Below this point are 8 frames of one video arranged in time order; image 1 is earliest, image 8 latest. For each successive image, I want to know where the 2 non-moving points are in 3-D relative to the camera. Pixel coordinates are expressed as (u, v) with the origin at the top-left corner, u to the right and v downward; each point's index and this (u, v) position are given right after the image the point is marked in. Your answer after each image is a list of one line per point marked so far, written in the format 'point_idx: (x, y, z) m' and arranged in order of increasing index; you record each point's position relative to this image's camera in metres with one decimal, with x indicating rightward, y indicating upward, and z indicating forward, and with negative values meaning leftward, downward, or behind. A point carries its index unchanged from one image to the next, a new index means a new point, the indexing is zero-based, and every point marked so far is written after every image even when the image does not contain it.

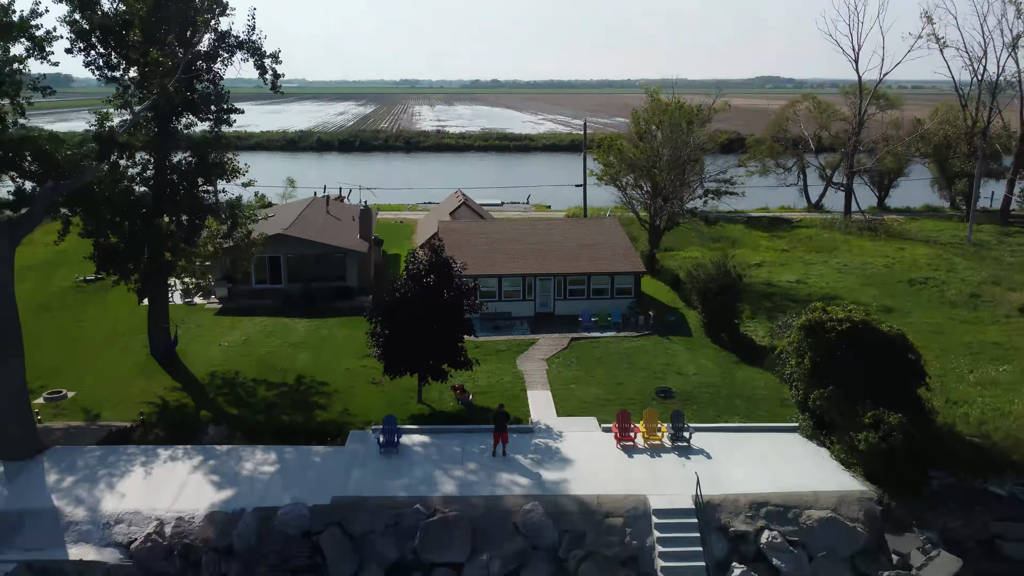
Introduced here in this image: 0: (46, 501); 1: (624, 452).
0: (-8.3, -3.8, +14.6) m
1: (+2.2, -3.3, +16.3) m
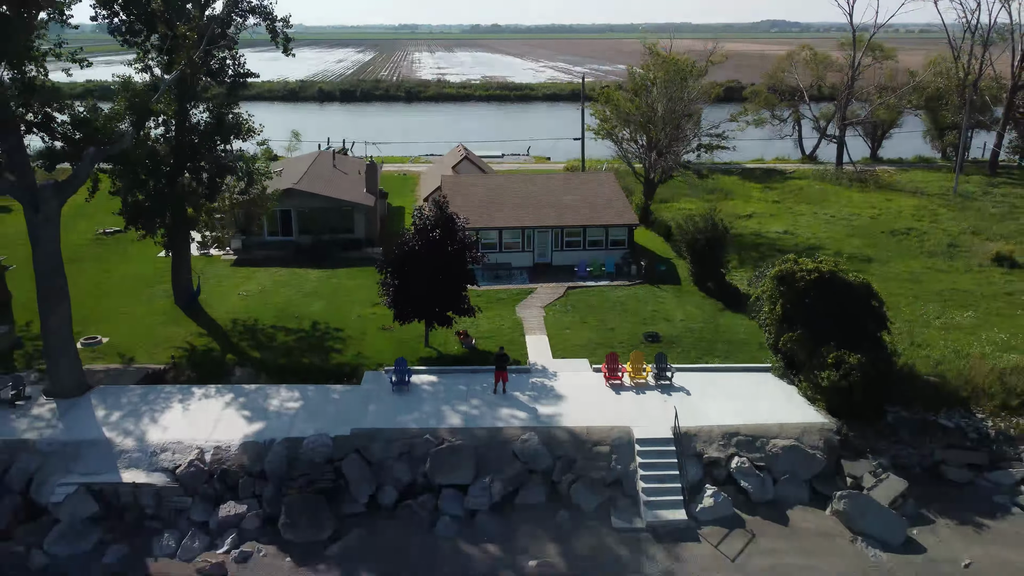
0: (-8.3, -2.9, +16.5) m
1: (+2.2, -2.3, +18.1) m
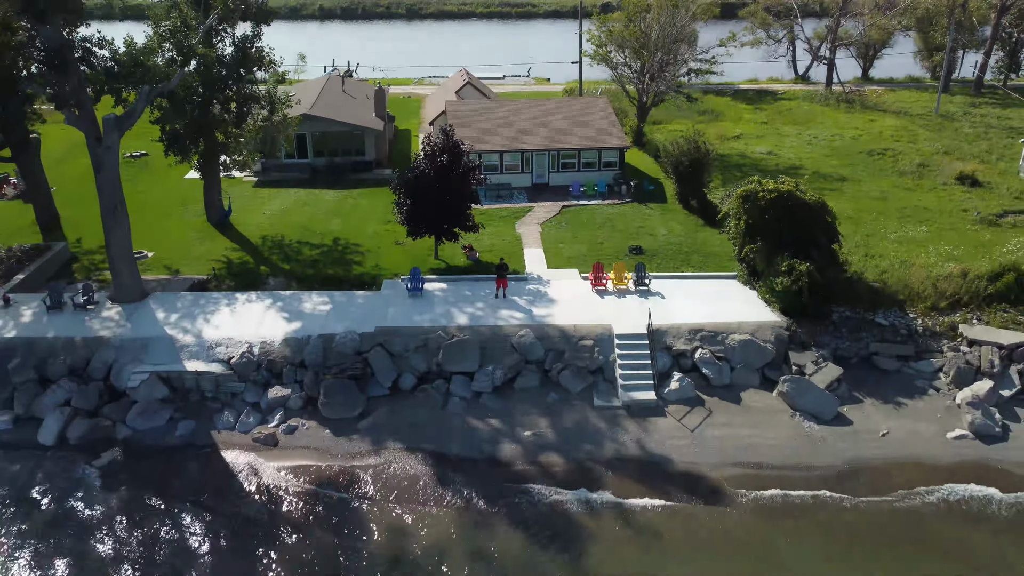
0: (-8.3, -1.0, +19.5) m
1: (+2.2, -0.2, +21.0) m
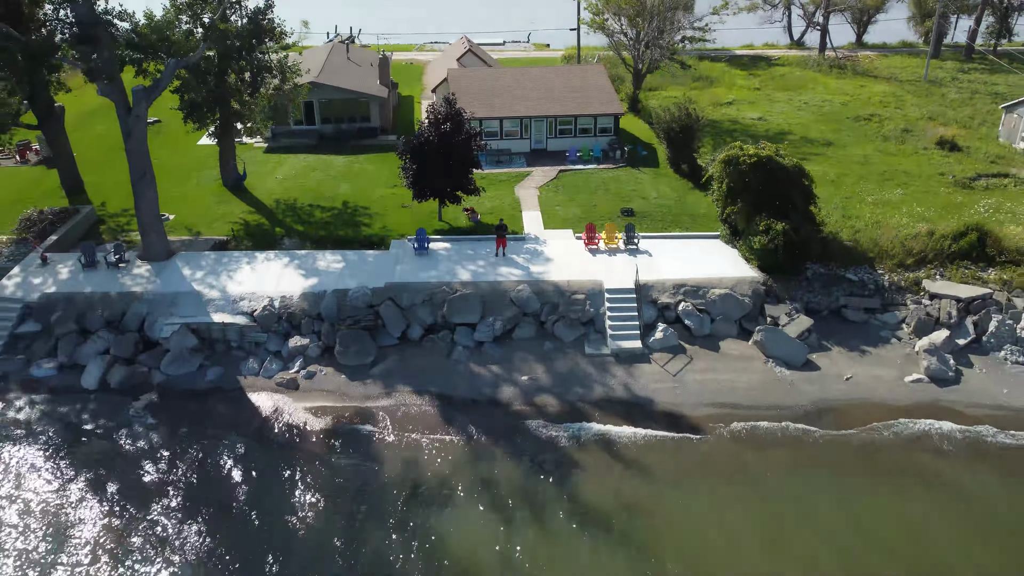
0: (-8.4, 0.0, +21.2) m
1: (+2.2, +0.9, +22.7) m
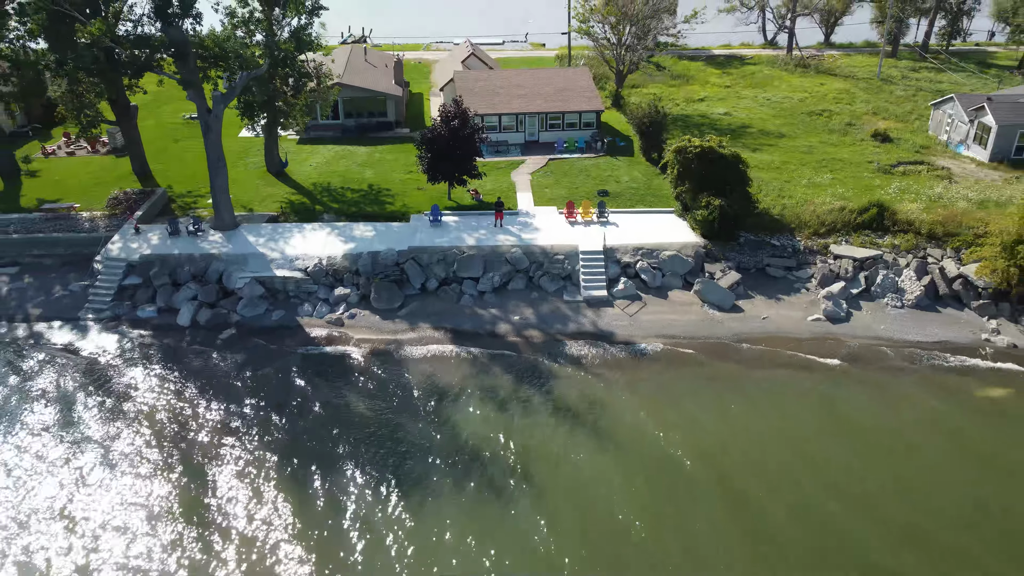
0: (-8.5, +1.3, +27.1) m
1: (+2.0, +2.2, +28.5) m
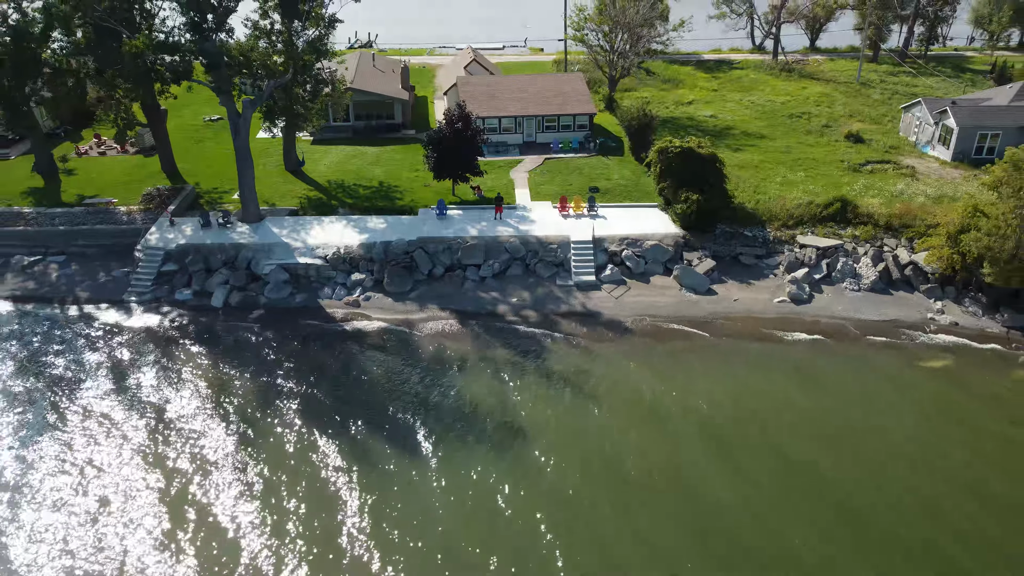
0: (-8.6, +1.8, +30.1) m
1: (+2.0, +2.7, +31.5) m
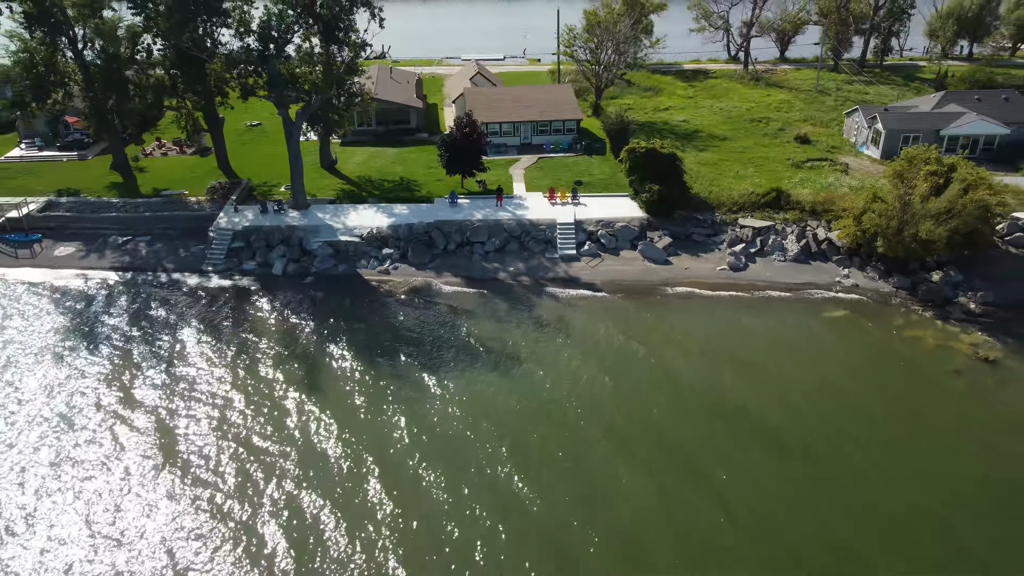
0: (-8.7, +3.0, +37.7) m
1: (+1.9, +4.0, +39.0) m
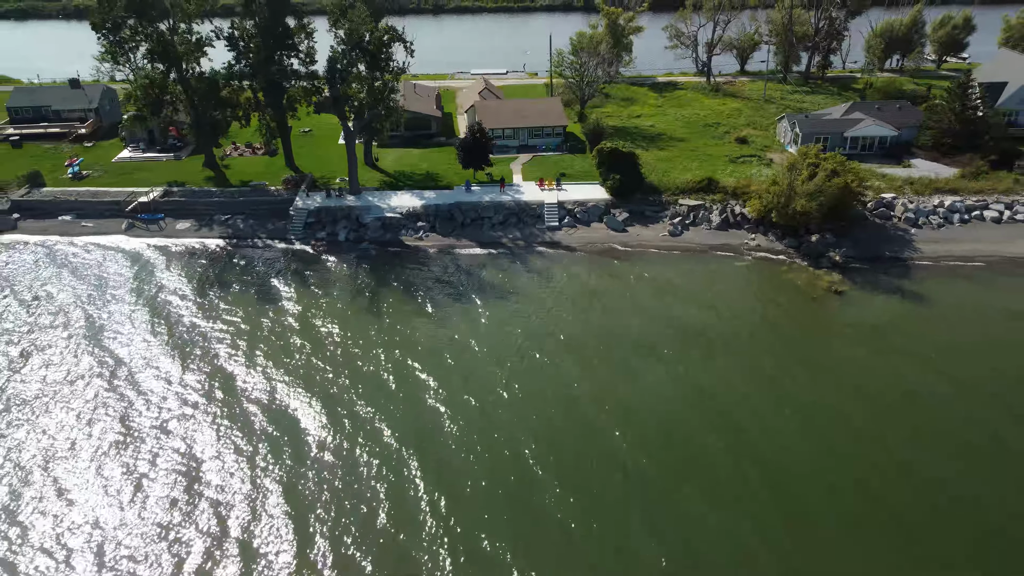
0: (-8.7, +5.3, +51.2) m
1: (+1.9, +6.3, +52.5) m
